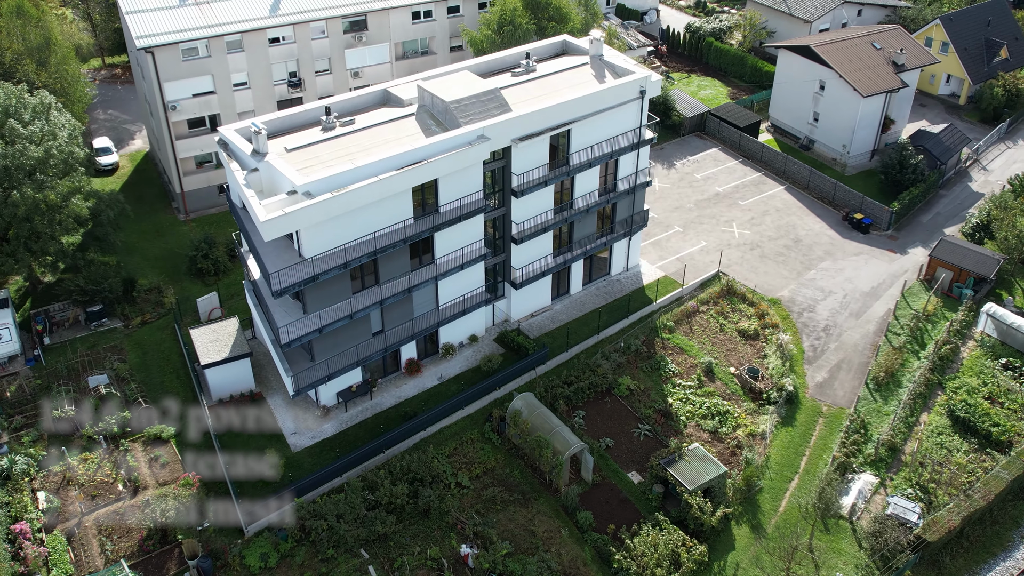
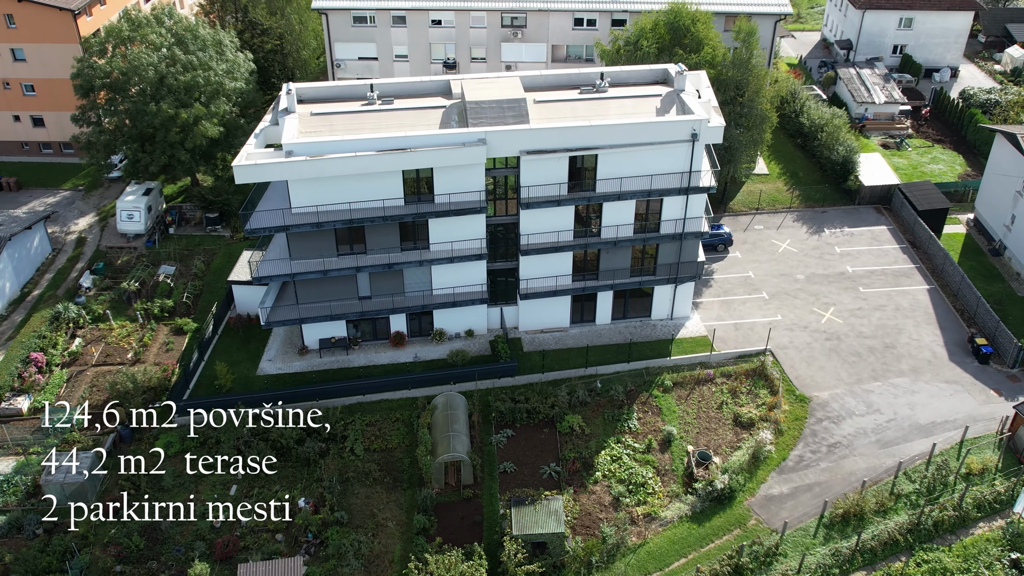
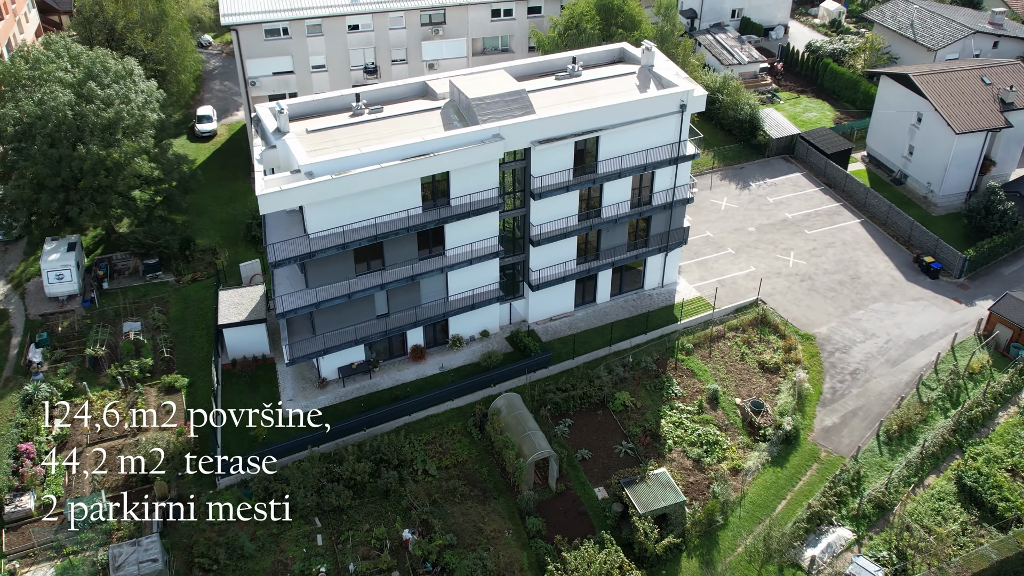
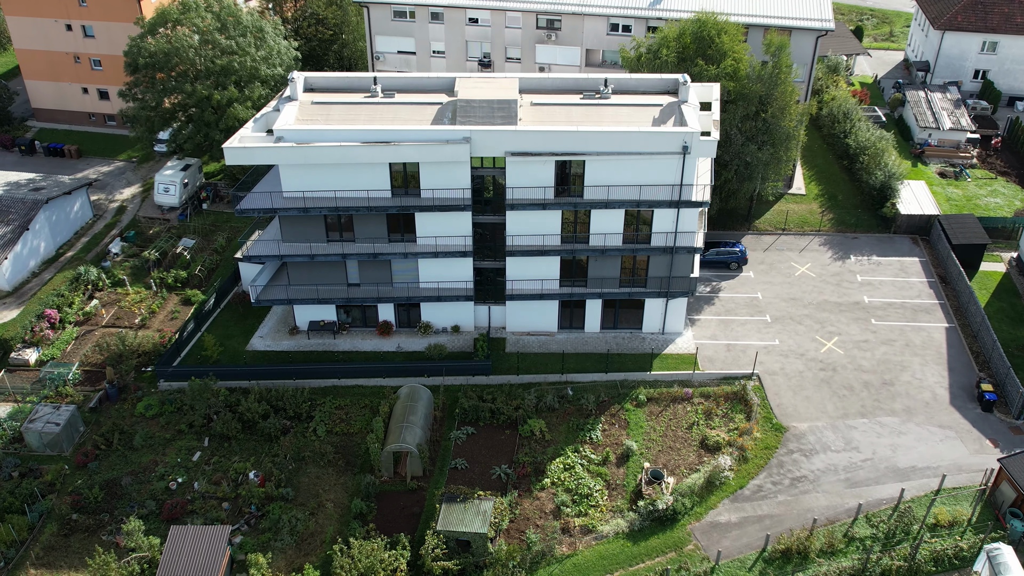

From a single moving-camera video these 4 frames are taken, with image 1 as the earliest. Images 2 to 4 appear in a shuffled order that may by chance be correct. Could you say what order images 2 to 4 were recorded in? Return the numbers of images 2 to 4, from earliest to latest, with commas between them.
3, 2, 4
